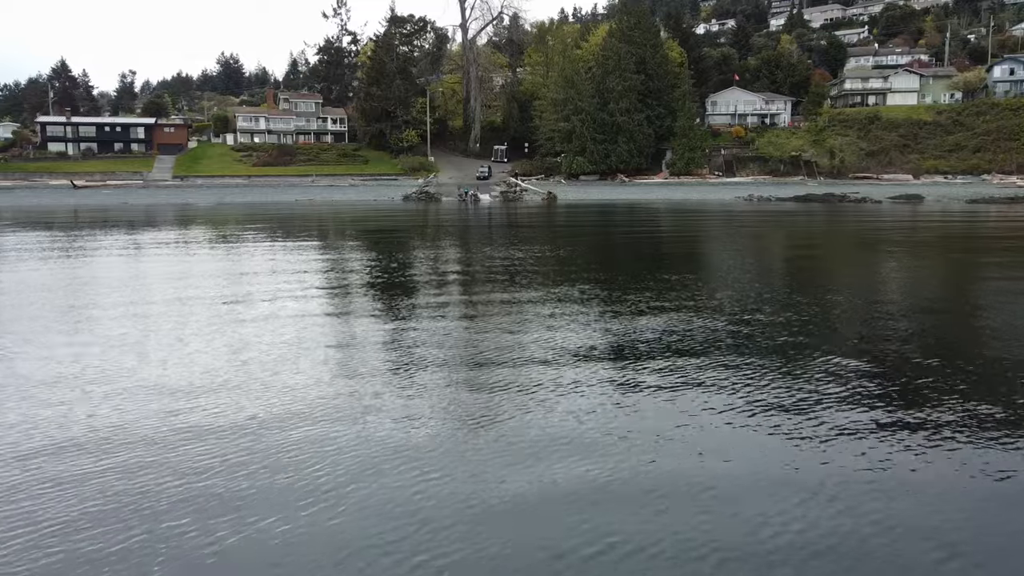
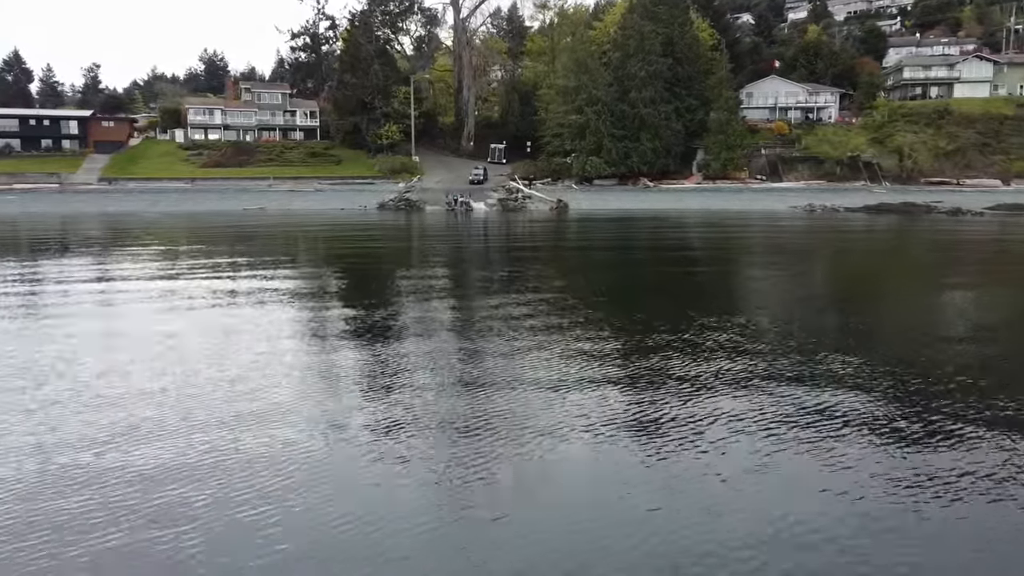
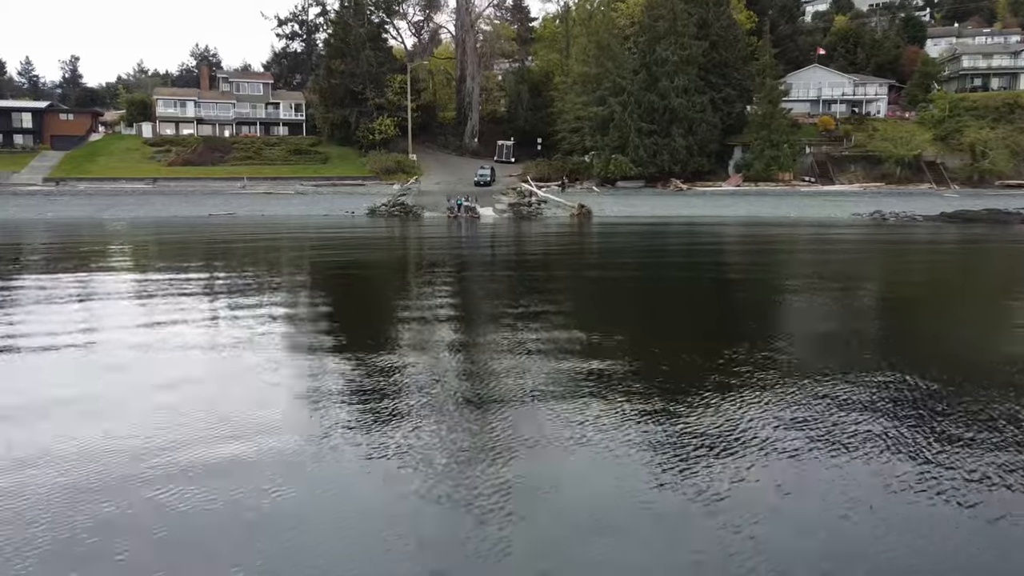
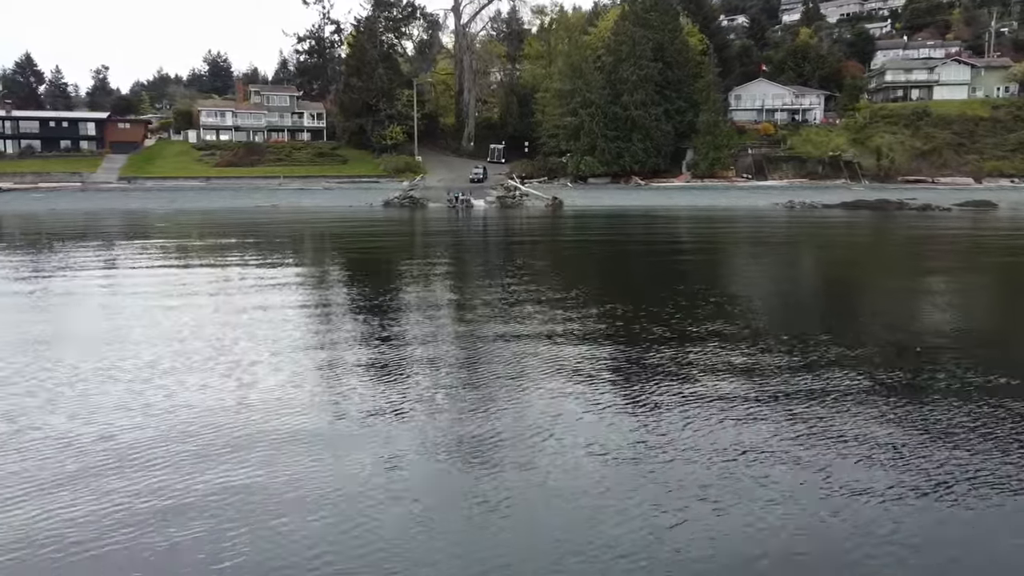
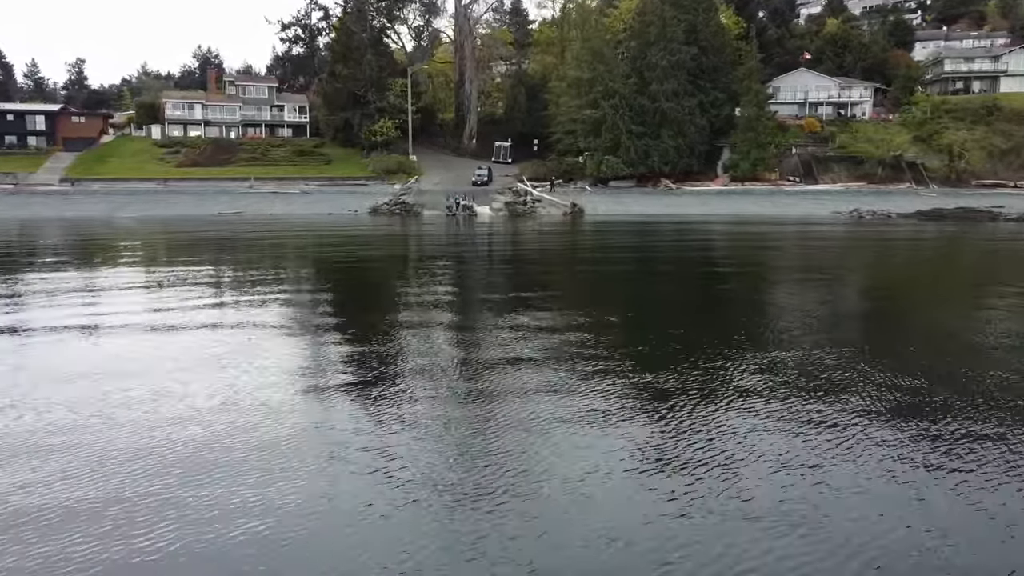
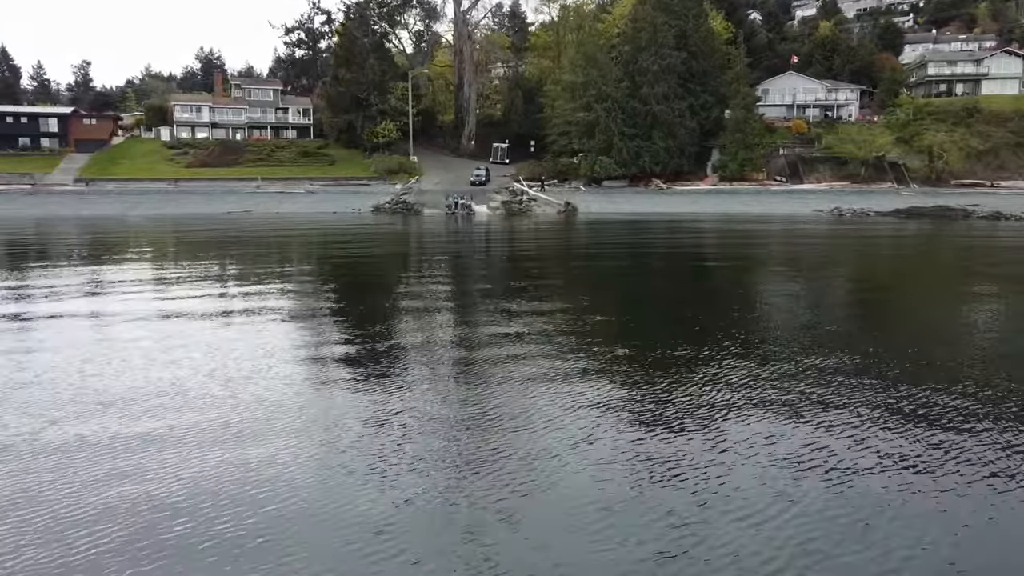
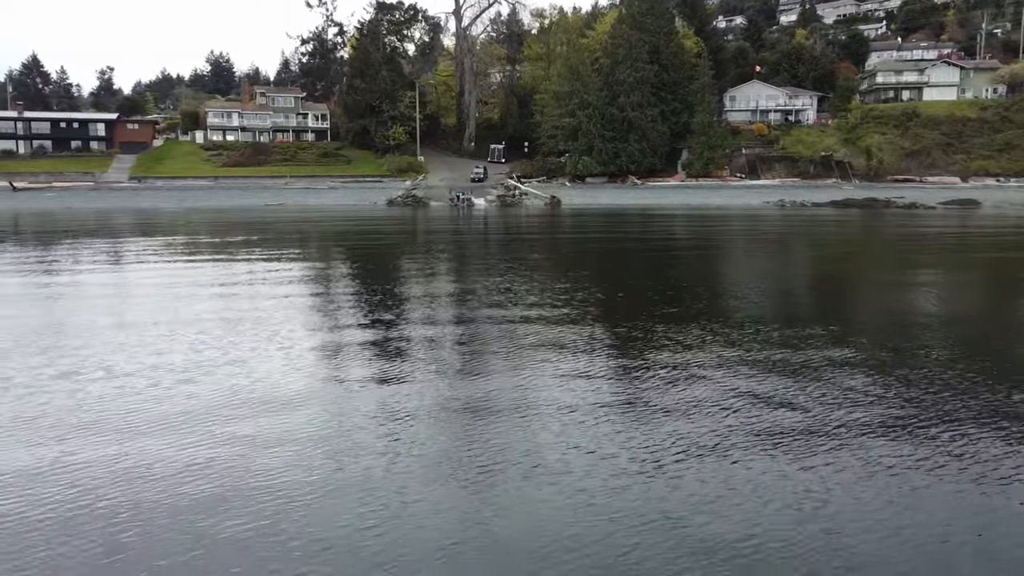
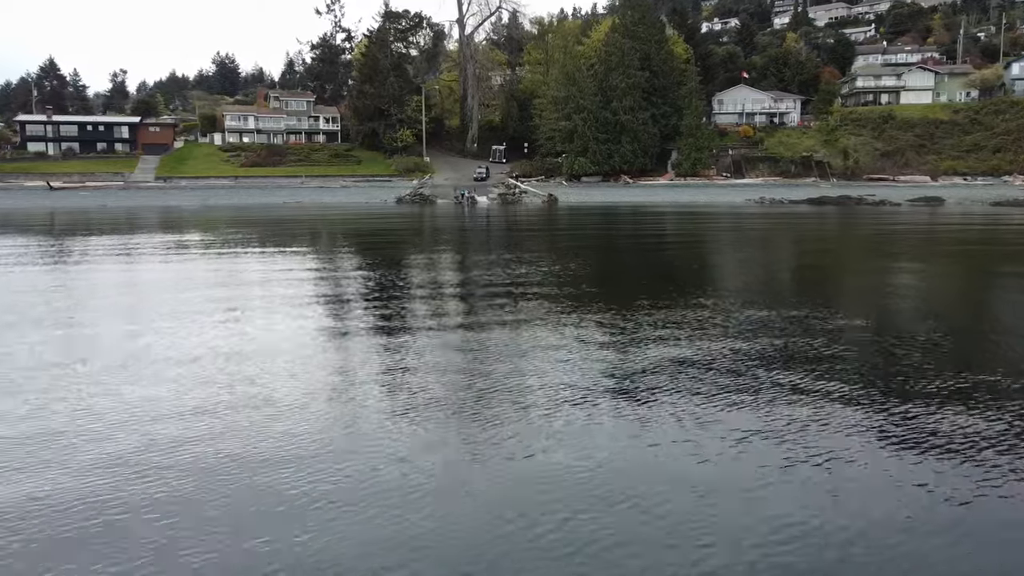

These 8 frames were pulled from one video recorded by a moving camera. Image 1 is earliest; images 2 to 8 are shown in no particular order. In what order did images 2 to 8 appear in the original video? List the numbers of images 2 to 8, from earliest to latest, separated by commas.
8, 7, 4, 2, 6, 5, 3
